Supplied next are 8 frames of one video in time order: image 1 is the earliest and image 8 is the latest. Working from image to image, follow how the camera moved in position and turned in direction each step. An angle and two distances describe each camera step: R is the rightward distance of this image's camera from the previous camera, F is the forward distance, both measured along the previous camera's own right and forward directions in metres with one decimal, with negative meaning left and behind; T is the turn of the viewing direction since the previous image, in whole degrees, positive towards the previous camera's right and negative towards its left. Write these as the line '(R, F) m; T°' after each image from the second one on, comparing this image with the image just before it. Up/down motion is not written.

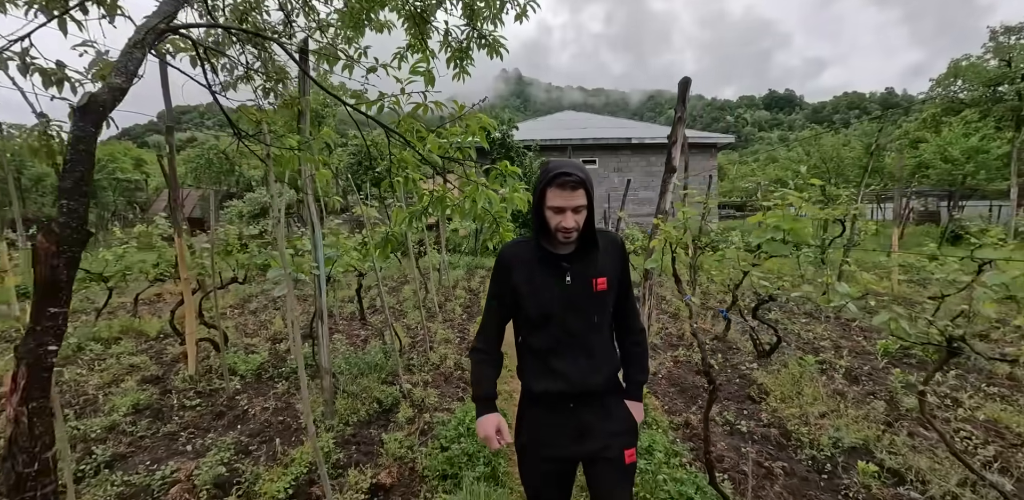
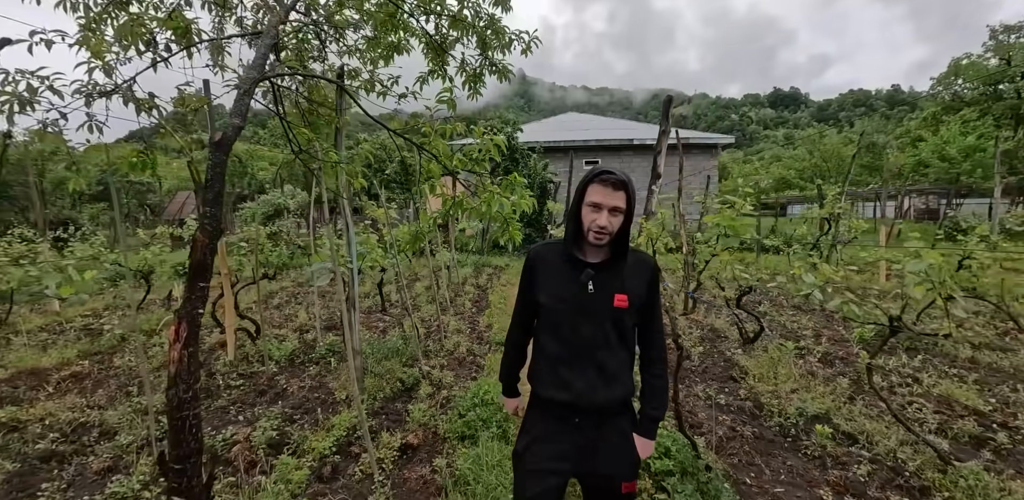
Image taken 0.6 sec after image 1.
(0.0, -0.4) m; -1°
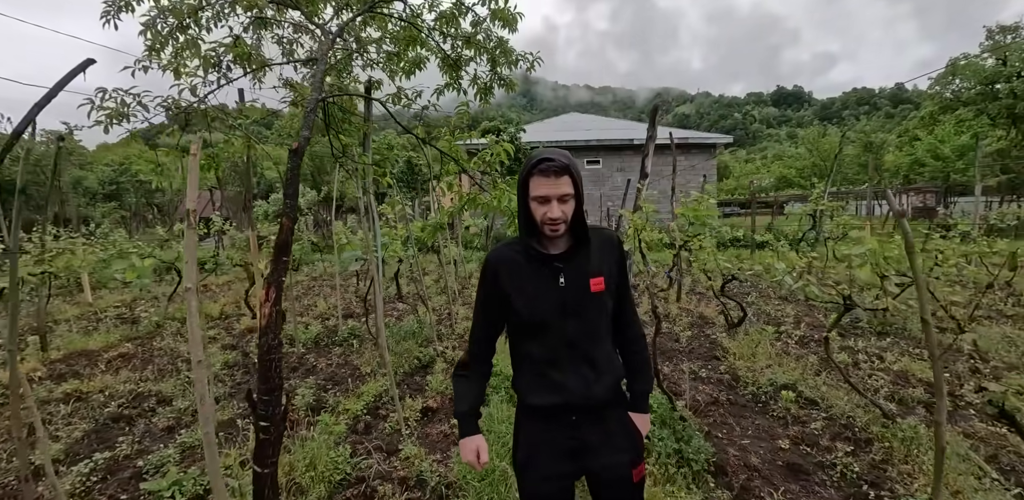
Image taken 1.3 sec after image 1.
(0.0, -0.4) m; 0°
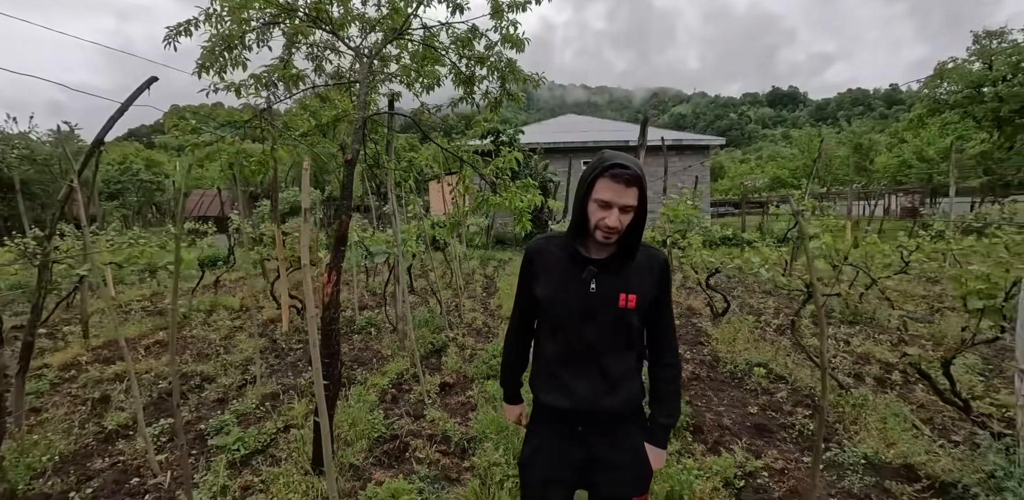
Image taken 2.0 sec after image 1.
(-0.1, -0.4) m; 0°
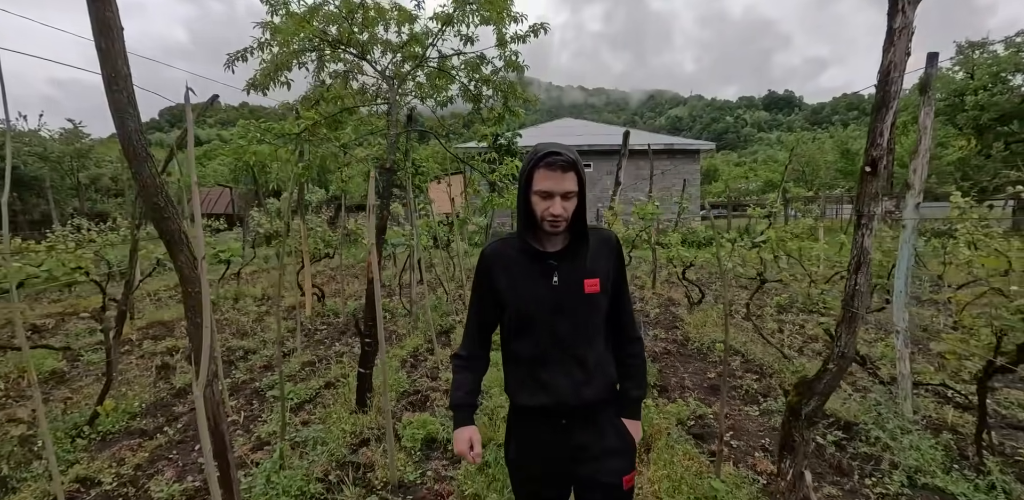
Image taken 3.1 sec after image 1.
(0.0, -0.6) m; 0°
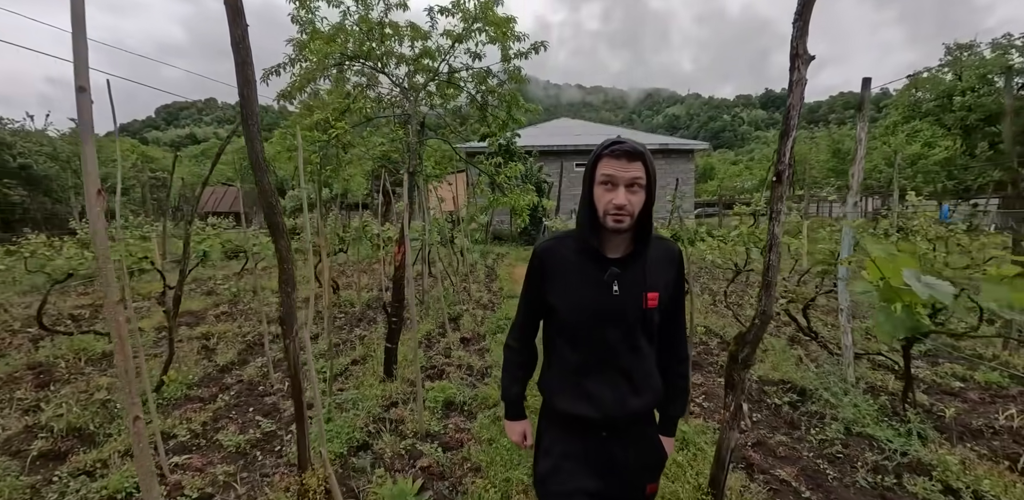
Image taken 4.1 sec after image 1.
(-0.1, -0.5) m; 0°
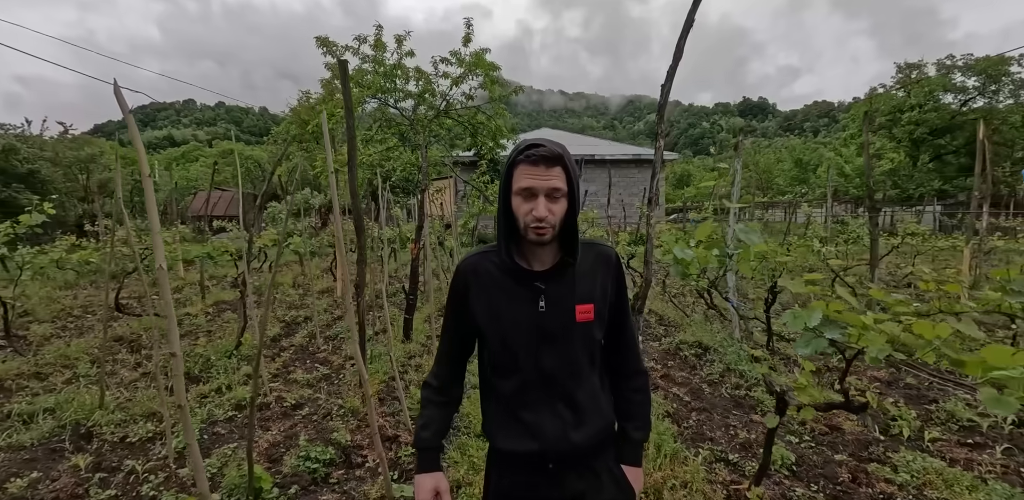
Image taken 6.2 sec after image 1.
(0.0, -1.2) m; +2°
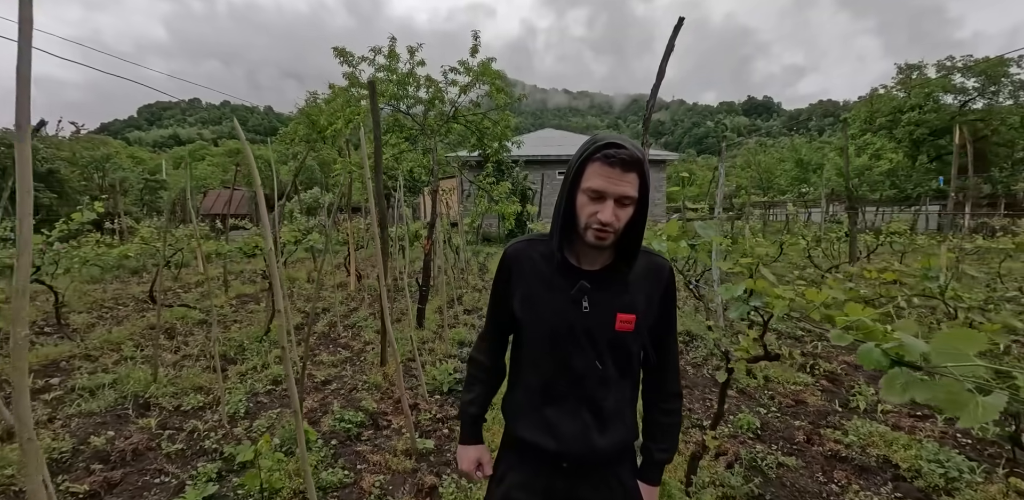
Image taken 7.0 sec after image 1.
(0.0, -0.4) m; 0°
